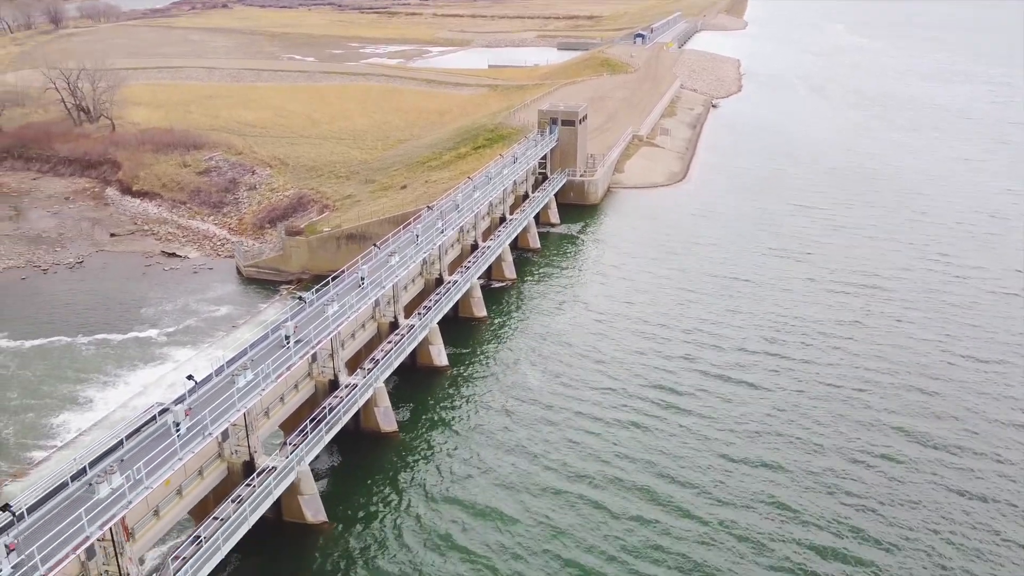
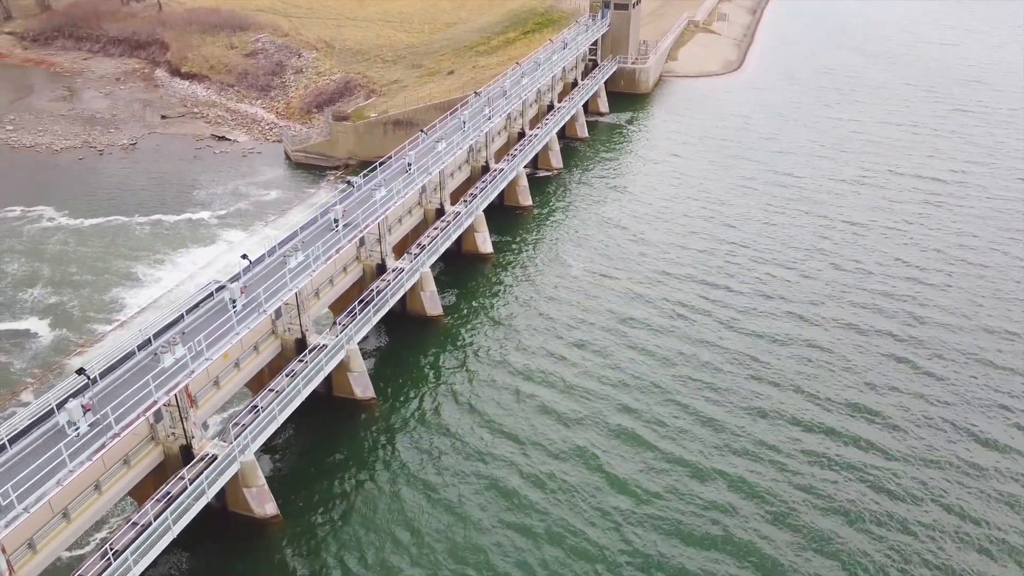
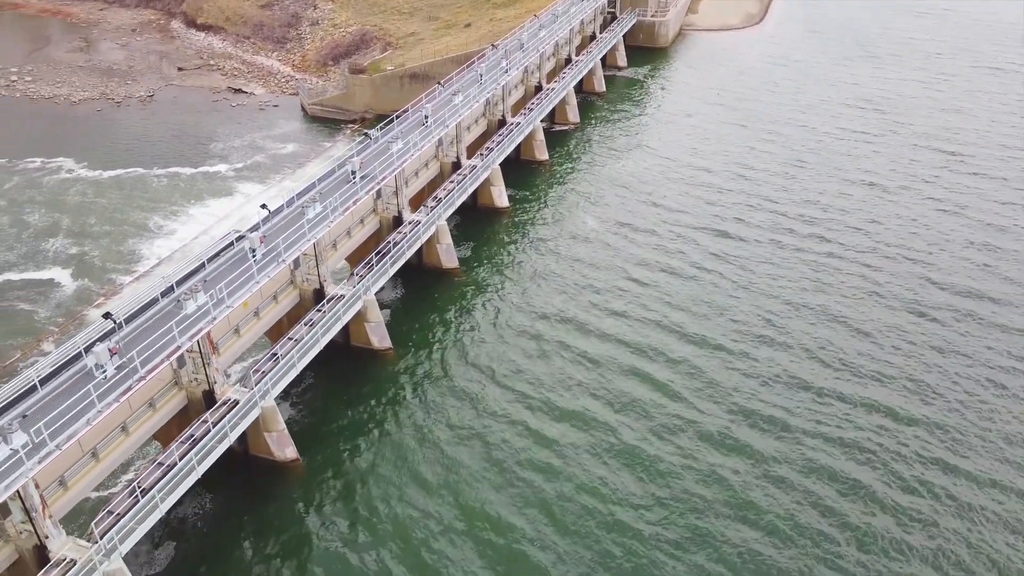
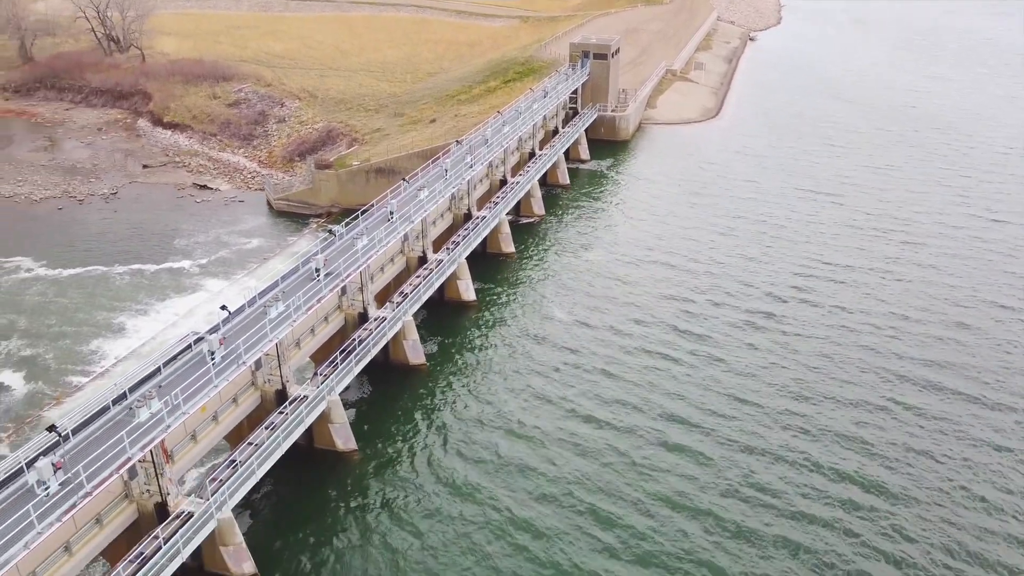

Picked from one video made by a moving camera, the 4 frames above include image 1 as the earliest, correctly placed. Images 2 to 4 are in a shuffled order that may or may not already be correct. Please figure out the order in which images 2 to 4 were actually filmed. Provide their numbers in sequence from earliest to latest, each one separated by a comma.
4, 2, 3
